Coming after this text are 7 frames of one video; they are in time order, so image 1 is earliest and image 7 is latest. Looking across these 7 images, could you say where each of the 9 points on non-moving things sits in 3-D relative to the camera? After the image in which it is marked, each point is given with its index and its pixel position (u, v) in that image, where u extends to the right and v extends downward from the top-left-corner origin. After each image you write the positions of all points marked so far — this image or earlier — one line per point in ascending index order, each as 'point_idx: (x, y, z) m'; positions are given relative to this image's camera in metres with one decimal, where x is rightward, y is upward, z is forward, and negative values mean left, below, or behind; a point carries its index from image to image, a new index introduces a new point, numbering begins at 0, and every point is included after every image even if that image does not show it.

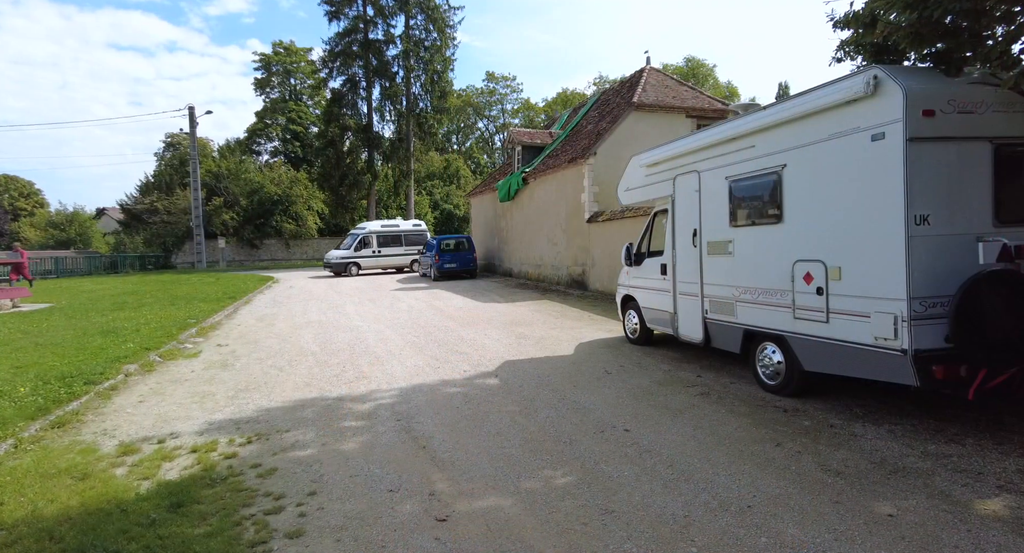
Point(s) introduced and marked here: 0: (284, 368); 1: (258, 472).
0: (-3.4, -1.4, +8.3) m
1: (-2.0, -1.6, +4.4) m
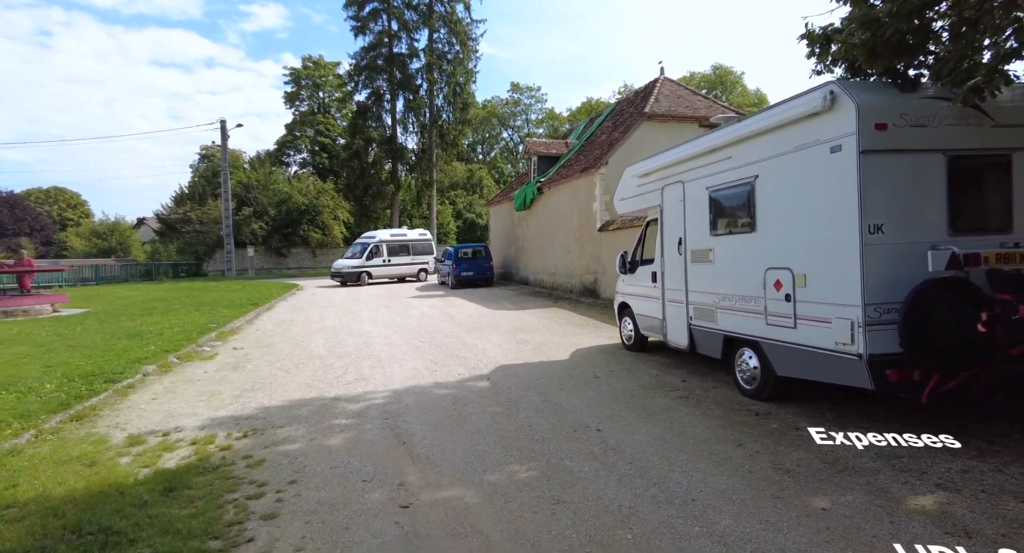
0: (-3.5, -1.5, +8.7) m
1: (-2.3, -1.6, +4.7) m
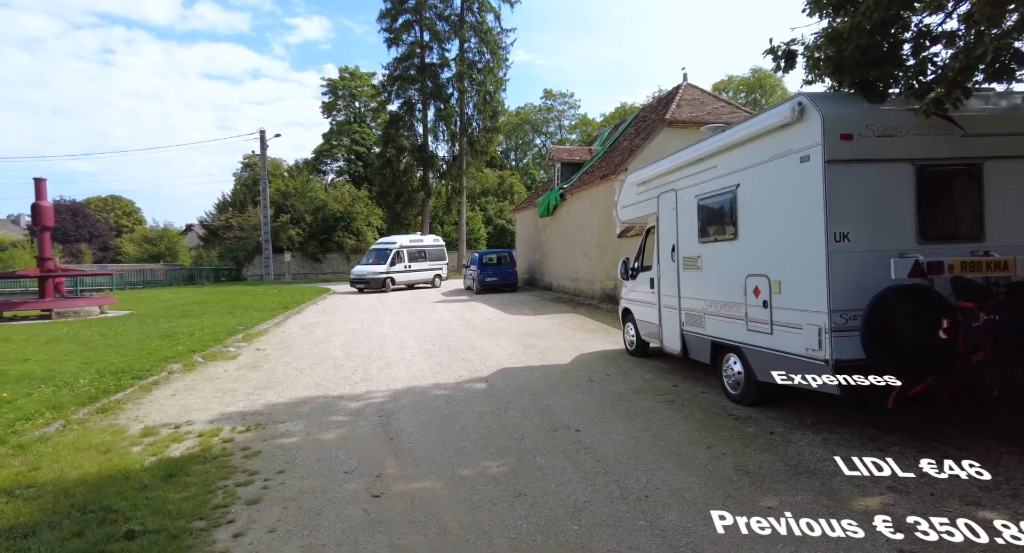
0: (-3.5, -1.5, +9.2) m
1: (-2.5, -1.6, +5.1) m
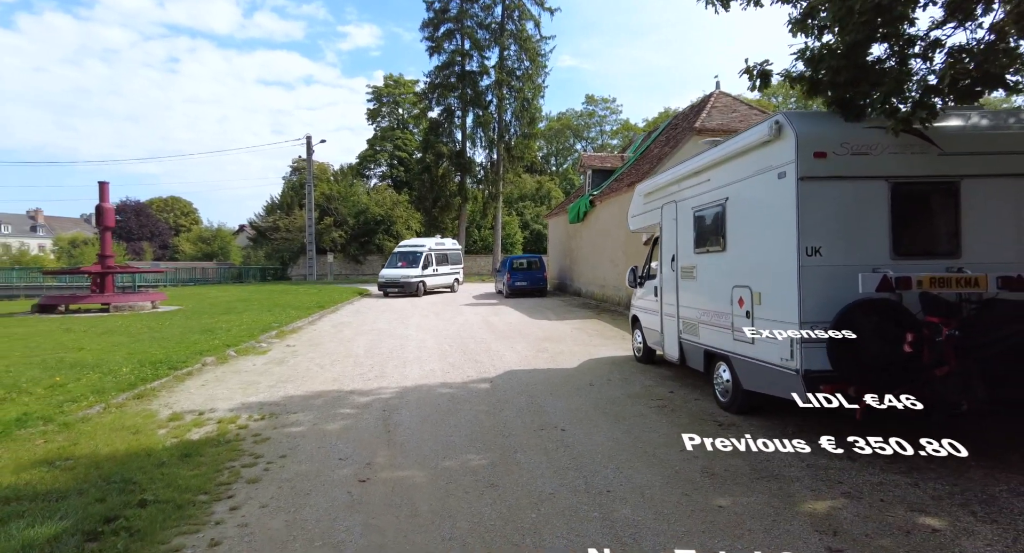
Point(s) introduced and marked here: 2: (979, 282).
0: (-3.3, -1.6, +9.7) m
1: (-2.6, -1.6, +5.6) m
2: (+3.5, 0.0, +4.1) m
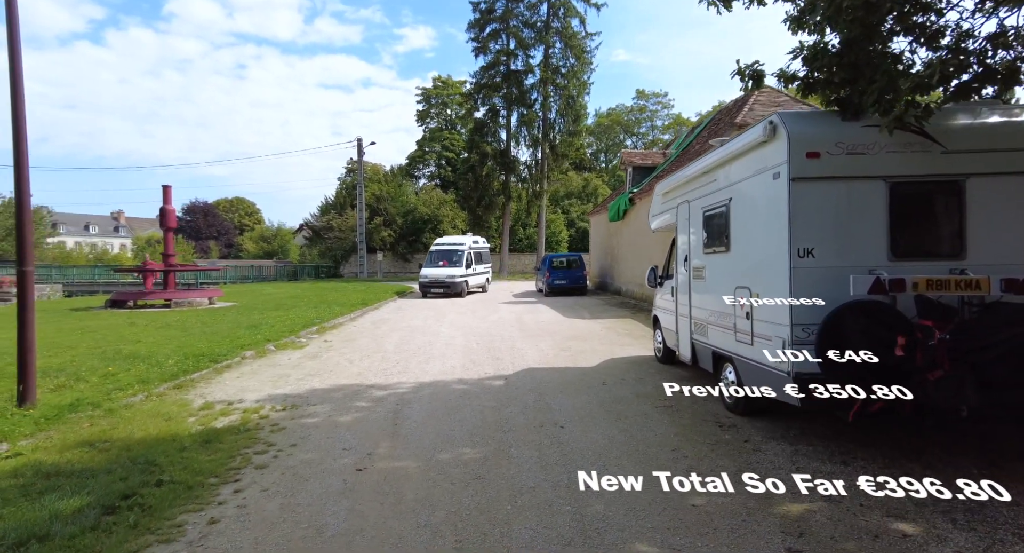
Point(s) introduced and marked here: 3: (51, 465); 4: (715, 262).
0: (-2.9, -1.5, +10.1) m
1: (-2.6, -1.6, +6.0) m
2: (+3.4, -0.1, +4.0) m
3: (-4.0, -1.6, +4.8) m
4: (+2.3, +0.2, +6.3) m
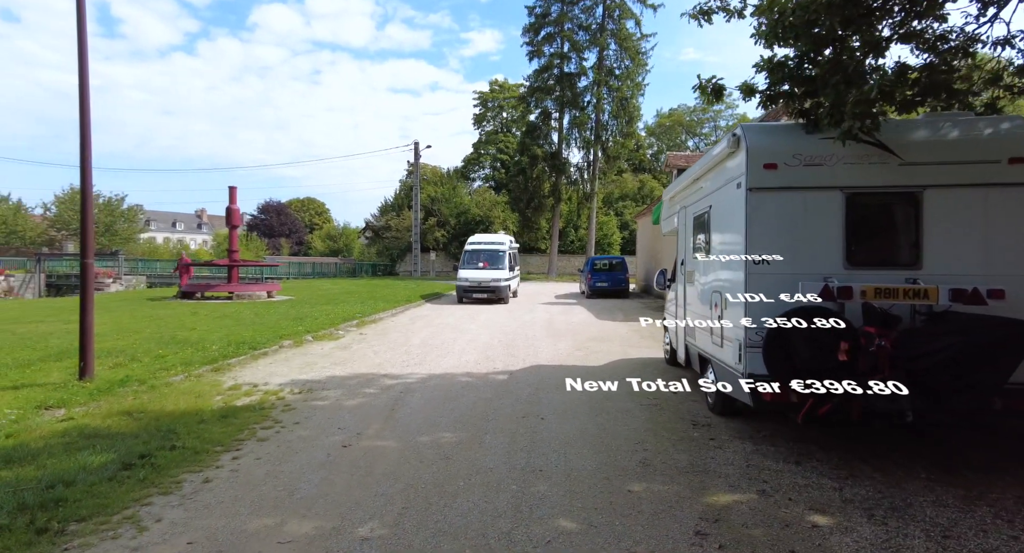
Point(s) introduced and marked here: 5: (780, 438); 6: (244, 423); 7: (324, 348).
0: (-2.6, -1.5, +10.8) m
1: (-2.7, -1.6, +6.6) m
2: (+3.0, -0.1, +4.0) m
3: (-4.3, -1.6, +5.6) m
4: (+2.2, +0.1, +6.4) m
5: (+2.5, -1.5, +5.2) m
6: (-2.9, -1.6, +6.0) m
7: (-3.9, -1.5, +11.4) m
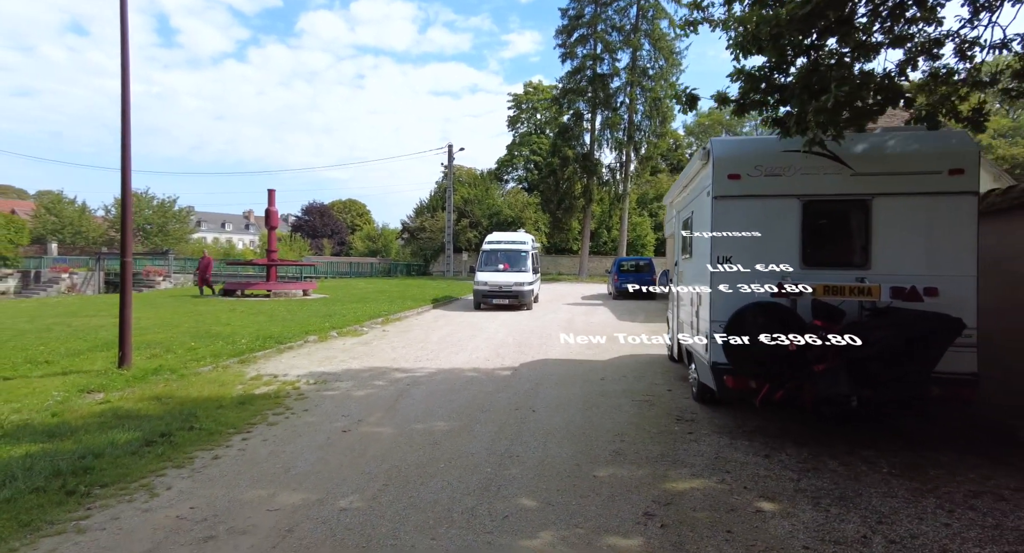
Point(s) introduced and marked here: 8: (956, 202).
0: (-2.4, -1.5, +11.3) m
1: (-2.8, -1.6, +7.1) m
2: (+2.8, -0.1, +4.1) m
3: (-4.4, -1.5, +6.3) m
4: (+2.1, +0.1, +6.6) m
5: (+2.3, -1.5, +5.3) m
6: (-3.0, -1.5, +6.5) m
7: (-3.6, -1.5, +12.0) m
8: (+3.4, +0.6, +4.2) m
